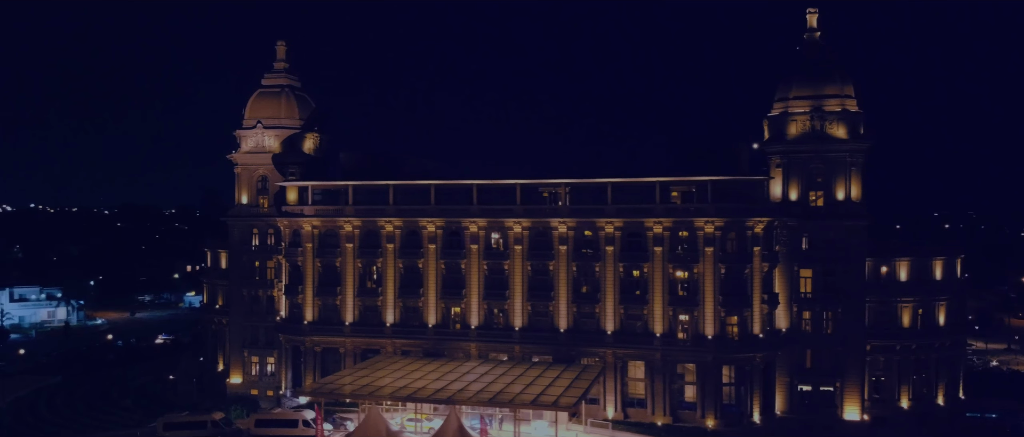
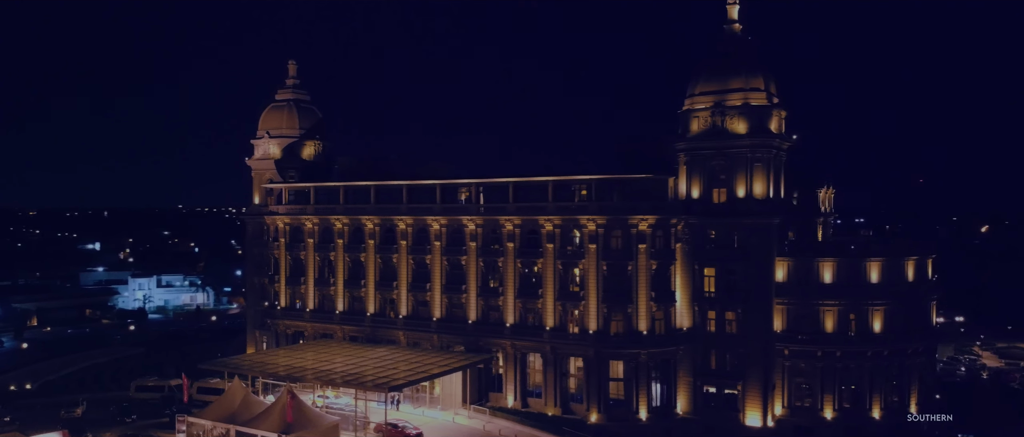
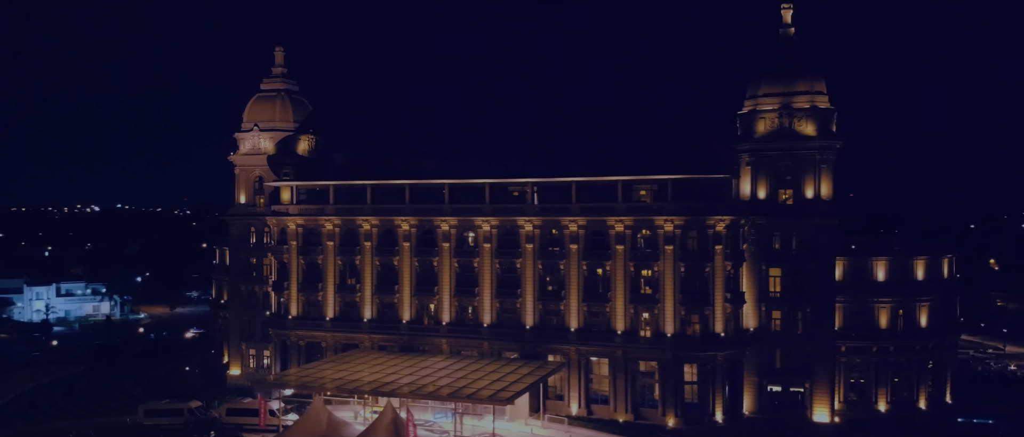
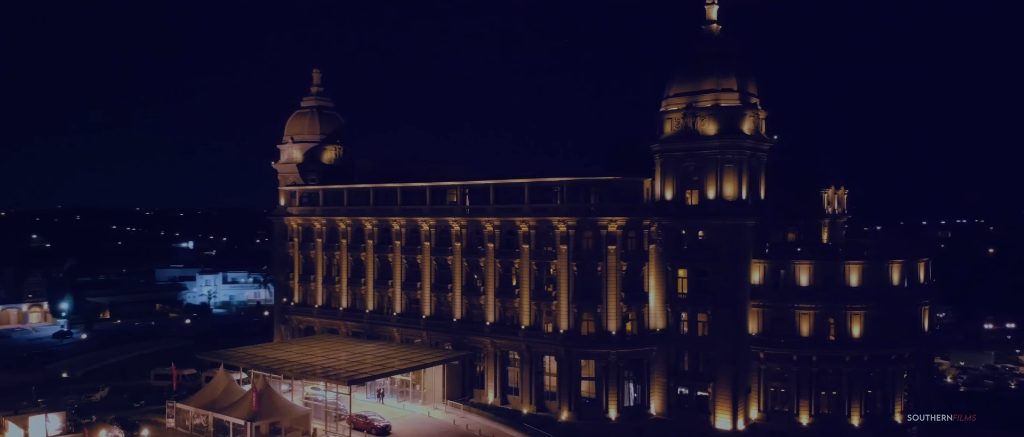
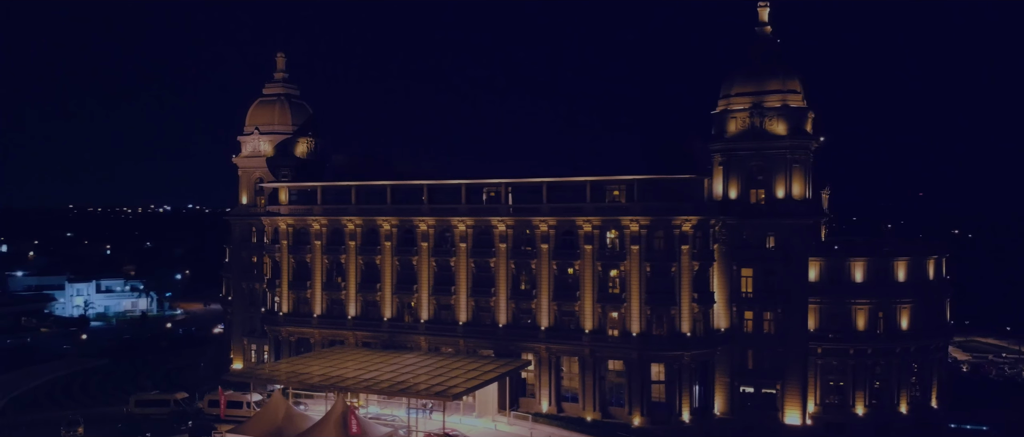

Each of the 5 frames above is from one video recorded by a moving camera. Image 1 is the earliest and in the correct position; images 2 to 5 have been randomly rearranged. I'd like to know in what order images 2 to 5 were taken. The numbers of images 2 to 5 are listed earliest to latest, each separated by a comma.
3, 5, 2, 4
